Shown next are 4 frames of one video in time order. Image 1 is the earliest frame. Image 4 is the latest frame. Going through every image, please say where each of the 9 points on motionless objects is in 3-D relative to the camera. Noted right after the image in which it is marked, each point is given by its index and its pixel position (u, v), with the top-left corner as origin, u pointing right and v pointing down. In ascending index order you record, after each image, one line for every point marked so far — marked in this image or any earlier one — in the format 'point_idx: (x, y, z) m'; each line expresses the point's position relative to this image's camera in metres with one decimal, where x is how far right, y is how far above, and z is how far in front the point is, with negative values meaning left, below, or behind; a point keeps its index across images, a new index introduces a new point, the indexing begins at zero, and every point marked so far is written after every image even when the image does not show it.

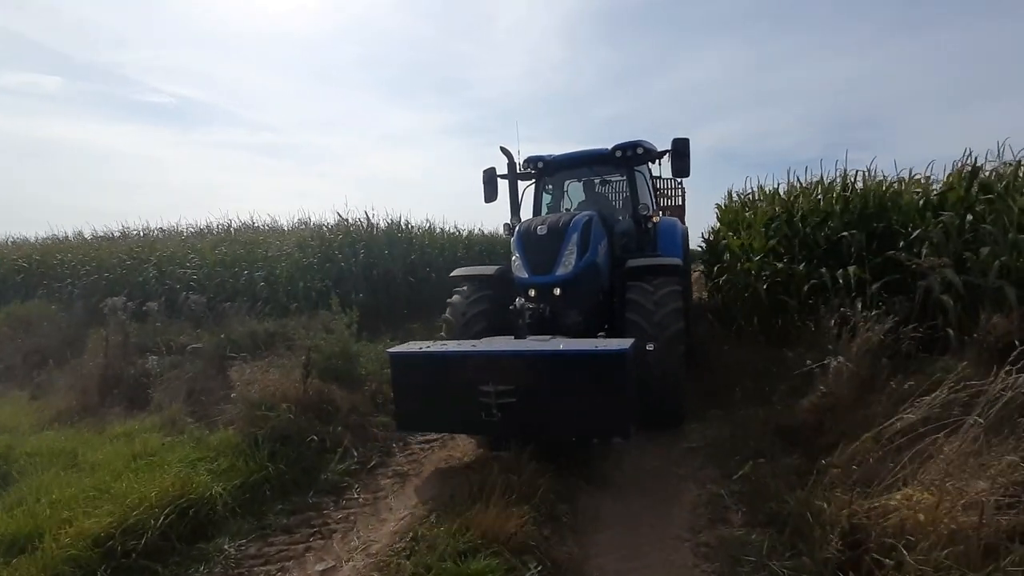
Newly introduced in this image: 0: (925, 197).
0: (+5.0, +1.1, +6.2) m
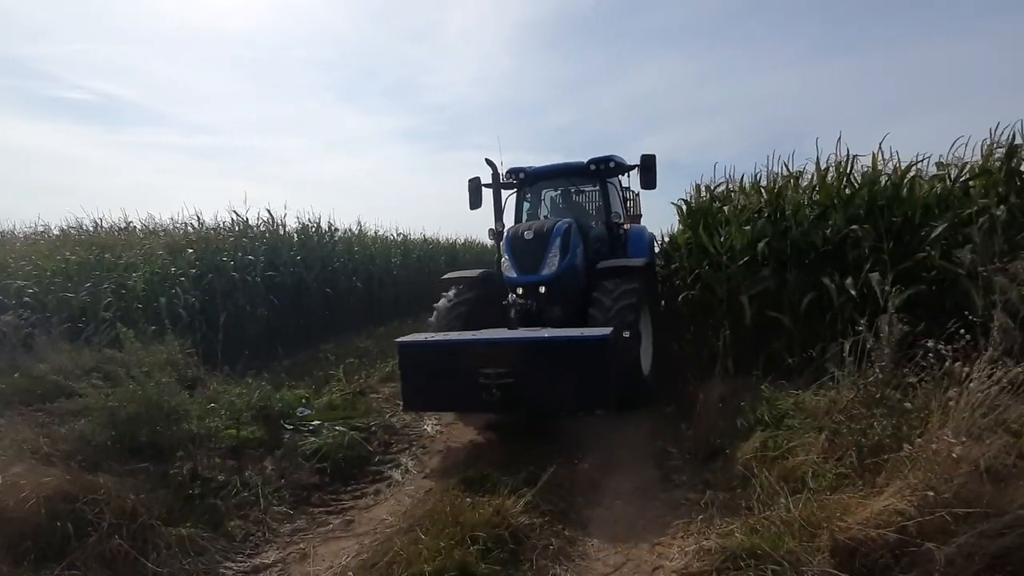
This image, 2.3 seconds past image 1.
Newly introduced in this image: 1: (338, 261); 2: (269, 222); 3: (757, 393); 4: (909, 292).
0: (+4.2, +1.0, +4.9) m
1: (-4.3, +0.6, +12.4) m
2: (-5.3, +1.4, +10.9) m
3: (+2.0, -0.9, +4.2) m
4: (+3.4, 0.0, +4.3) m
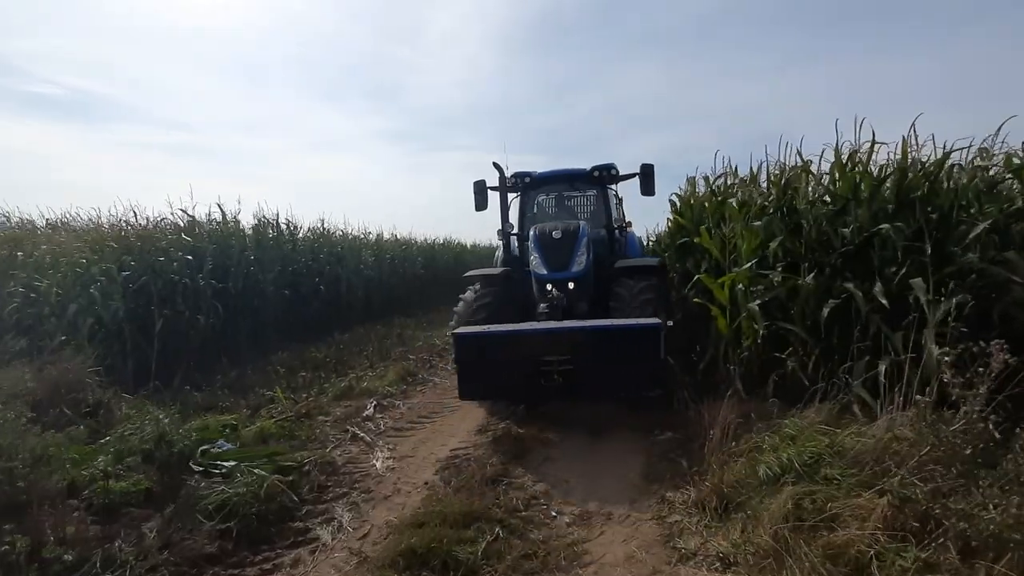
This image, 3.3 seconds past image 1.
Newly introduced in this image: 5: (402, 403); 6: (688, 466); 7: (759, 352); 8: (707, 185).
0: (+3.9, +0.9, +4.2) m
1: (-4.8, +0.5, +11.4) m
2: (-5.7, +1.4, +9.9) m
3: (+1.8, -0.9, +3.4) m
4: (+3.2, -0.1, +3.6) m
5: (-1.4, -1.4, +6.3) m
6: (+1.3, -1.3, +3.7) m
7: (+2.3, -0.6, +4.7) m
8: (+2.2, +1.1, +5.7) m
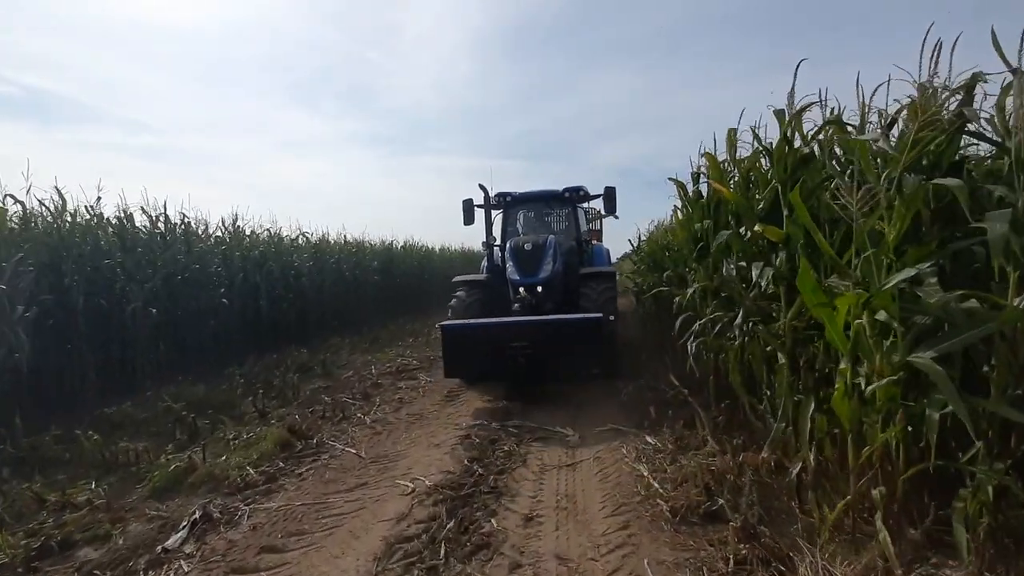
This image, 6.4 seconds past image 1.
0: (+3.4, +0.8, +1.8) m
1: (-5.6, +0.2, +8.7) m
2: (-6.4, +1.1, +7.2) m
3: (+1.4, -1.1, +0.9) m
4: (+2.7, -0.2, +1.2) m
5: (-1.9, -1.6, +3.7) m
6: (+0.9, -1.5, +1.2) m
7: (+1.8, -0.7, +2.3) m
8: (+1.6, +1.0, +3.3) m
